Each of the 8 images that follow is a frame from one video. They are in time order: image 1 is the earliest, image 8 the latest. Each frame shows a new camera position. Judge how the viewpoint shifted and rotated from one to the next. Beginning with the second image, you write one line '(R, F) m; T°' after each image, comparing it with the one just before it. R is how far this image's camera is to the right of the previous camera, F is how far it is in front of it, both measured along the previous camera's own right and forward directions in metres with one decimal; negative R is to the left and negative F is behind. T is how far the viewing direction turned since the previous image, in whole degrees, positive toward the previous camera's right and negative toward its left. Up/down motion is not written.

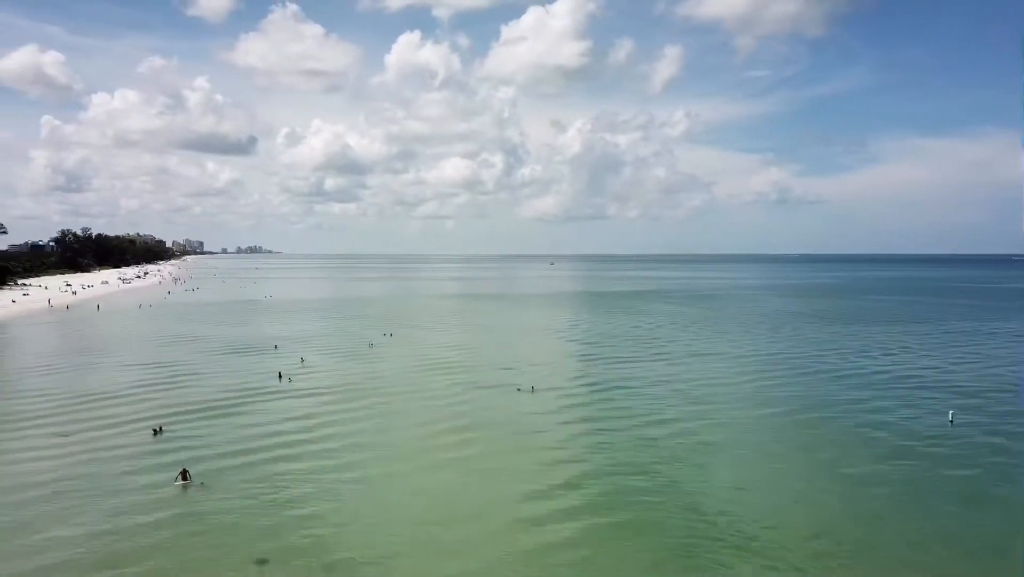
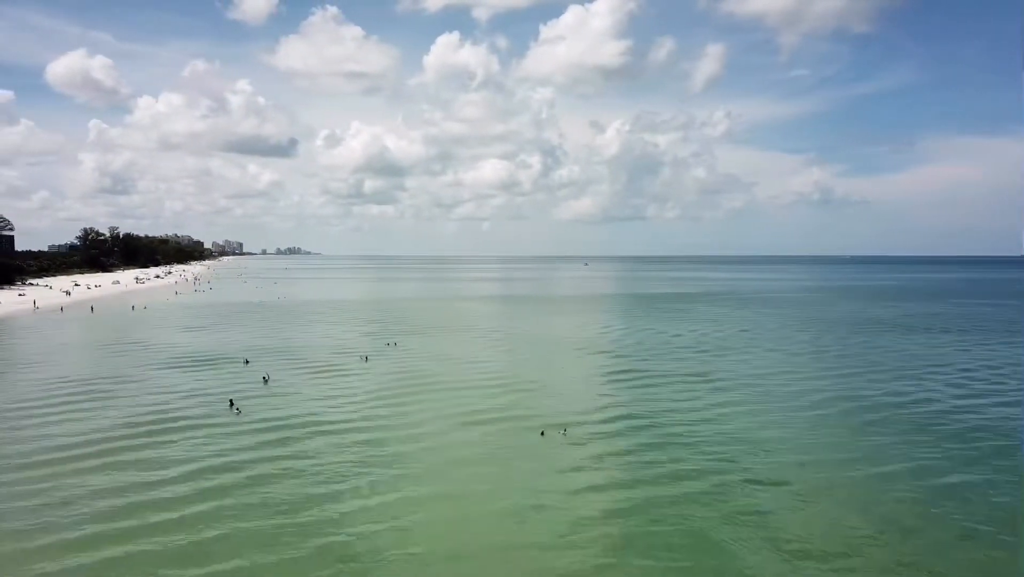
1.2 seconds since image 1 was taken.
(+0.6, +5.4) m; -3°
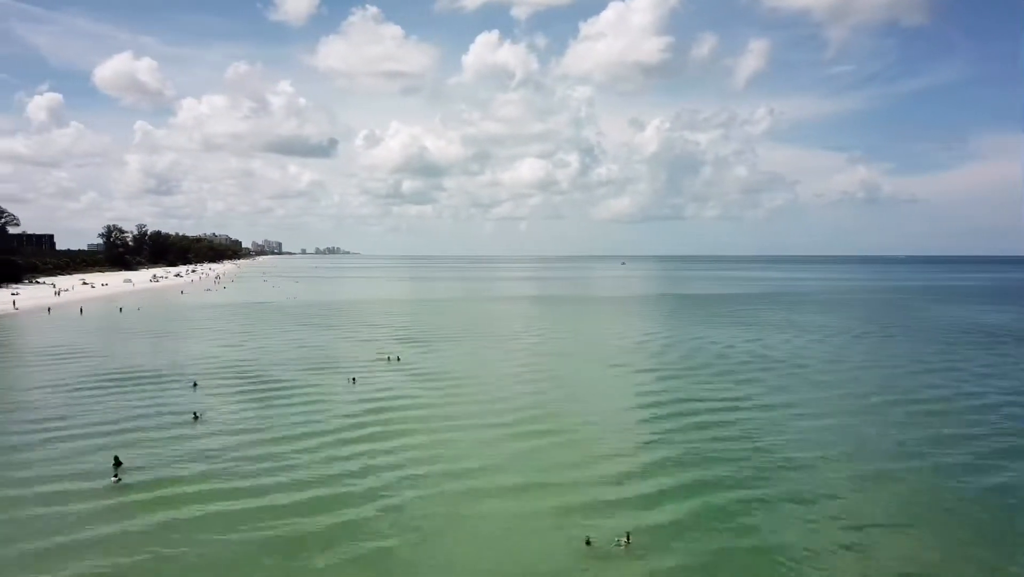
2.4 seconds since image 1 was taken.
(+0.2, +6.2) m; -3°
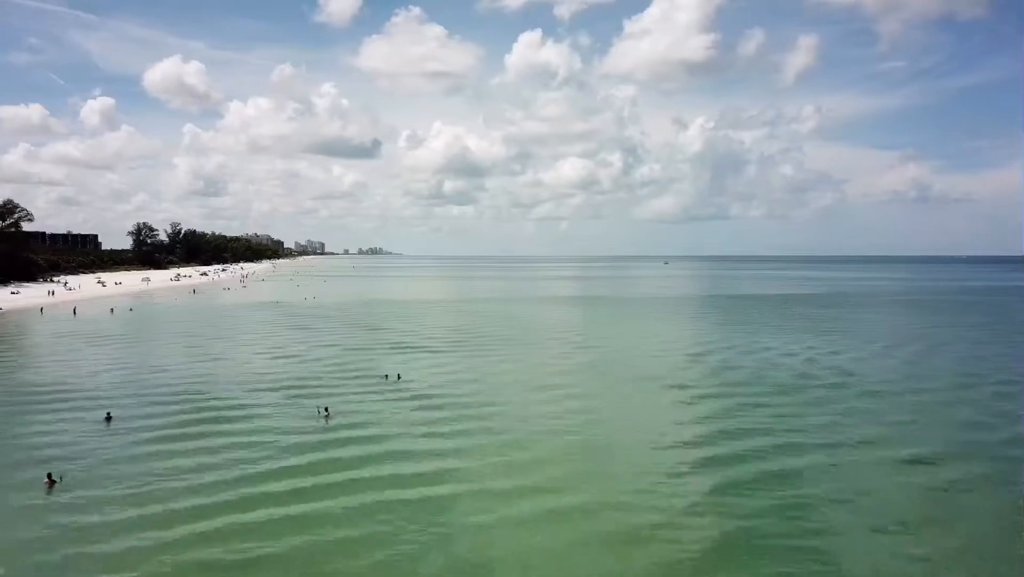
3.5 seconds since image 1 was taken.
(+0.4, +5.2) m; -3°
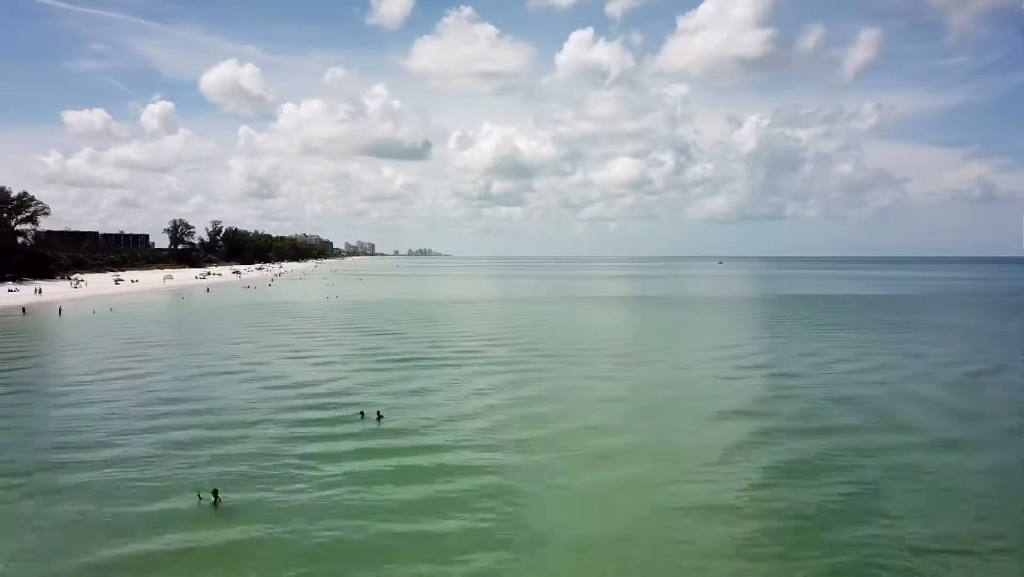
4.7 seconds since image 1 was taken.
(+0.1, +6.5) m; -3°
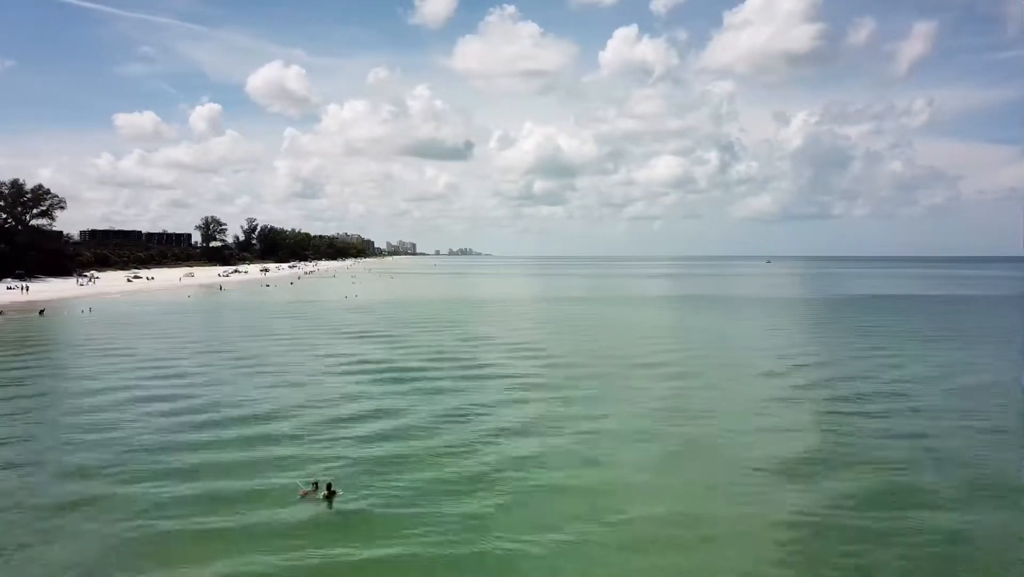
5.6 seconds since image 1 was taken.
(+0.2, +4.9) m; -3°
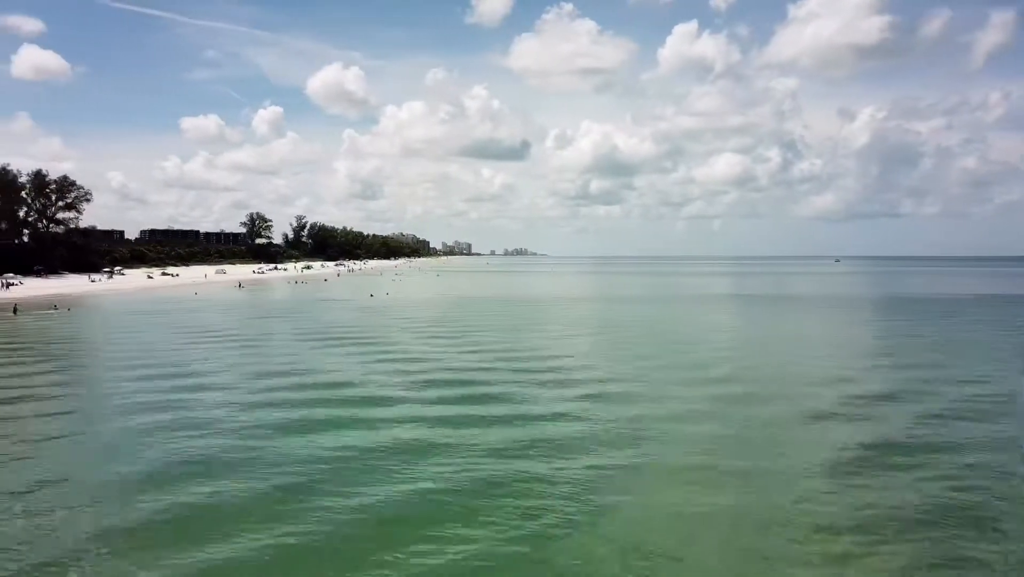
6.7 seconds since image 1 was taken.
(+0.3, +5.7) m; -4°
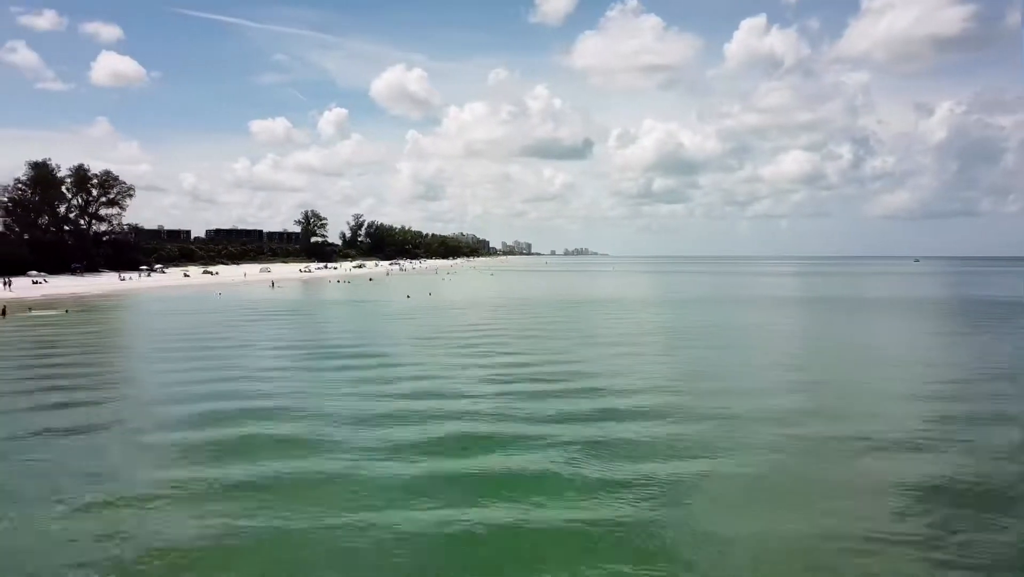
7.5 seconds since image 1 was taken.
(+0.1, +4.6) m; -4°
